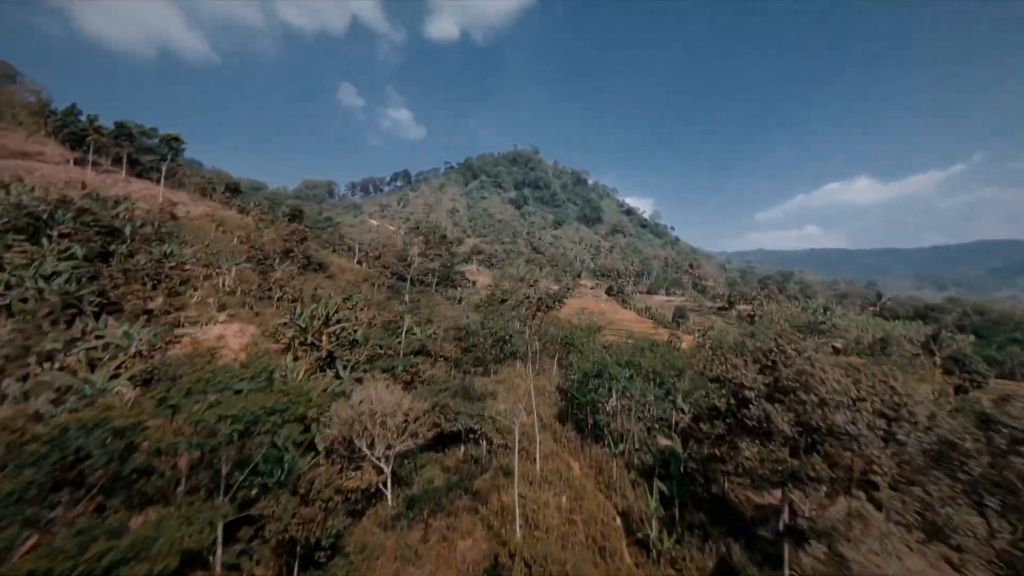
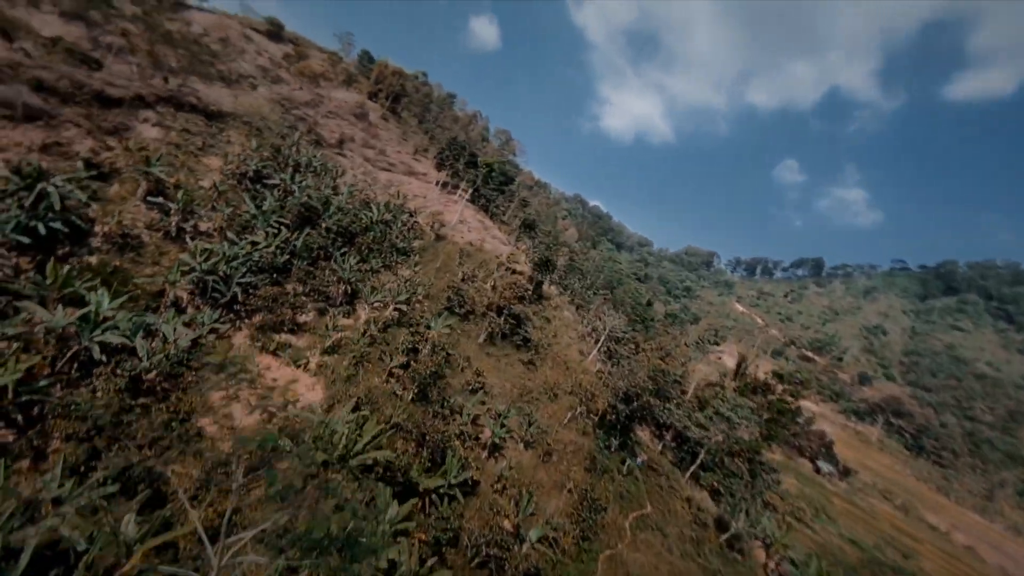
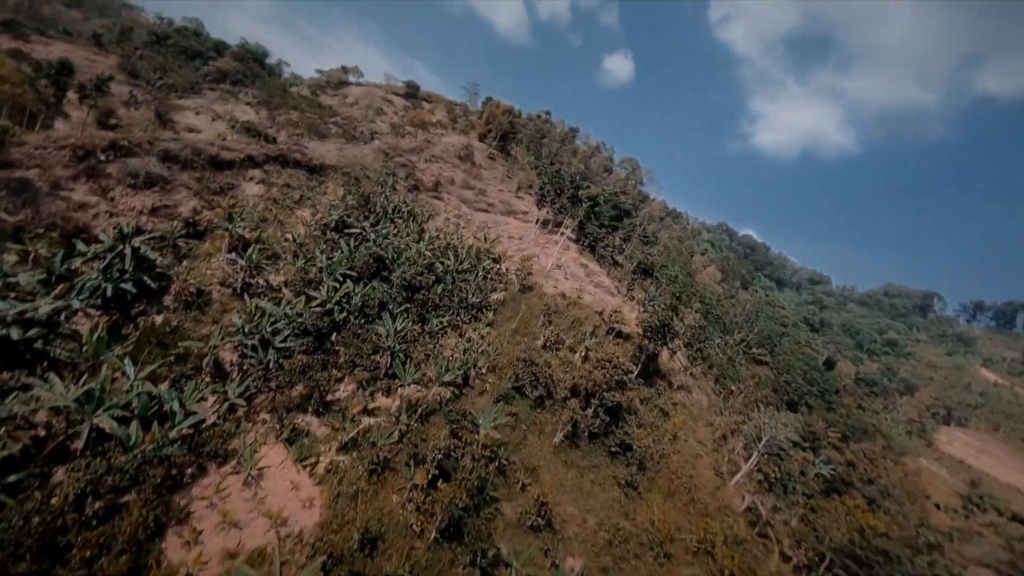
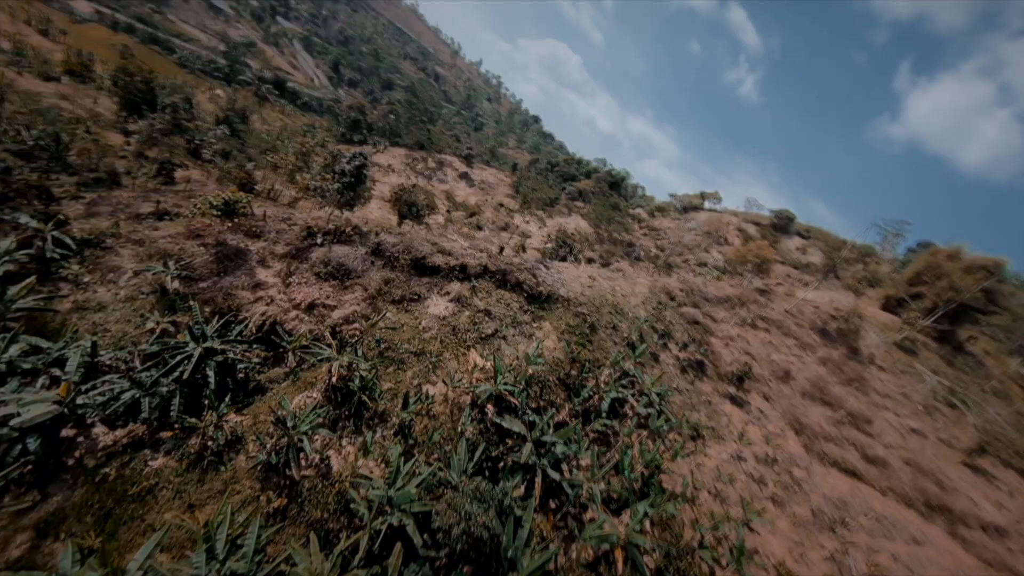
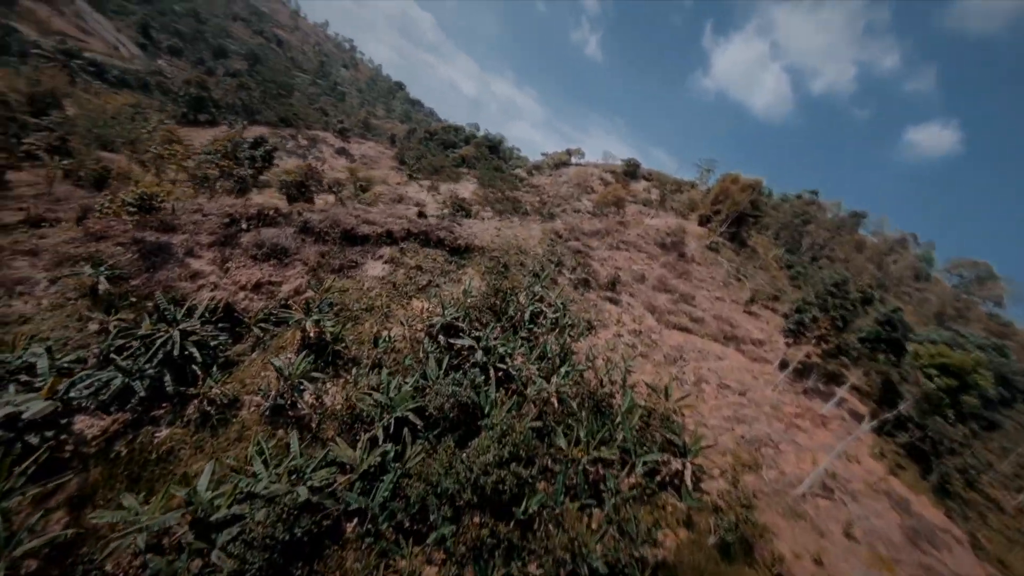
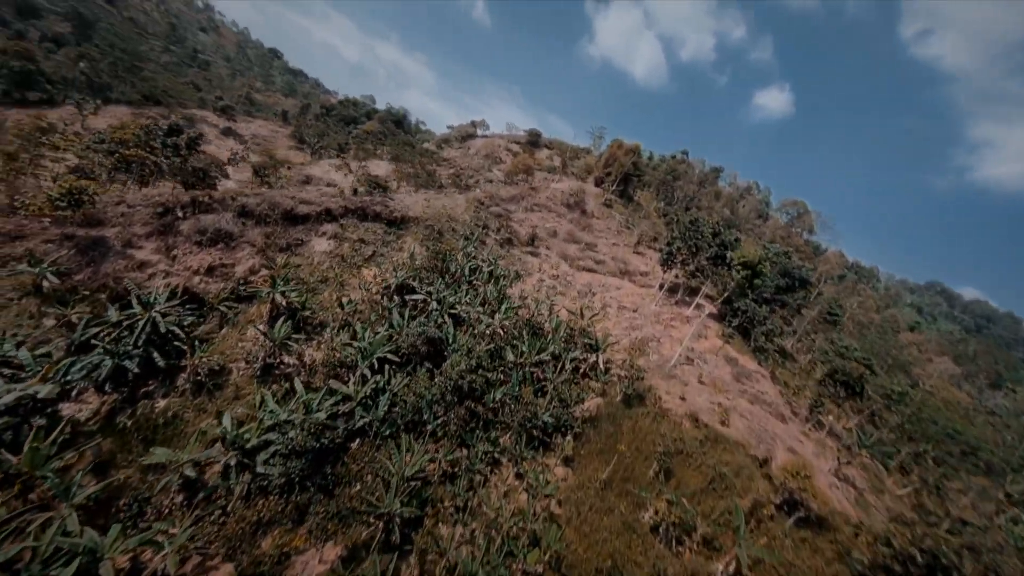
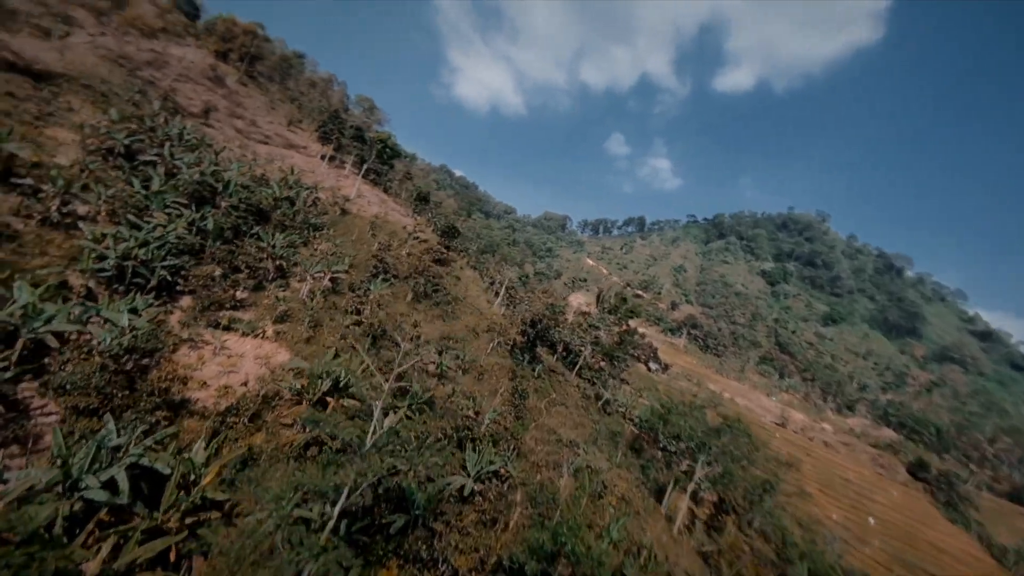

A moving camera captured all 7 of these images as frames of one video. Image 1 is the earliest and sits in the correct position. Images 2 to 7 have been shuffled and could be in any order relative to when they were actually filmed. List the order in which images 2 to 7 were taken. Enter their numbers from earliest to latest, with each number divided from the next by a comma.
7, 2, 3, 6, 5, 4
